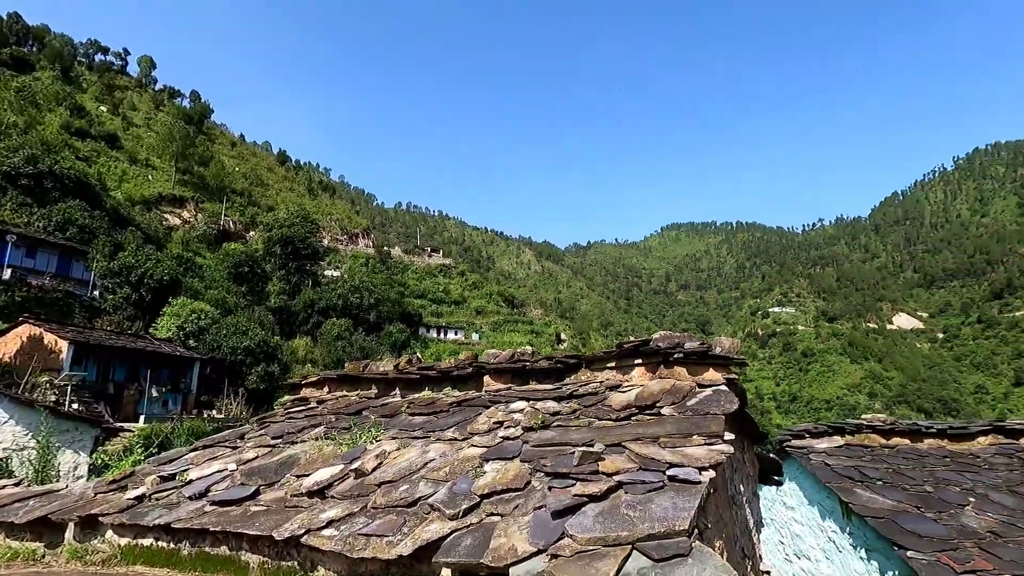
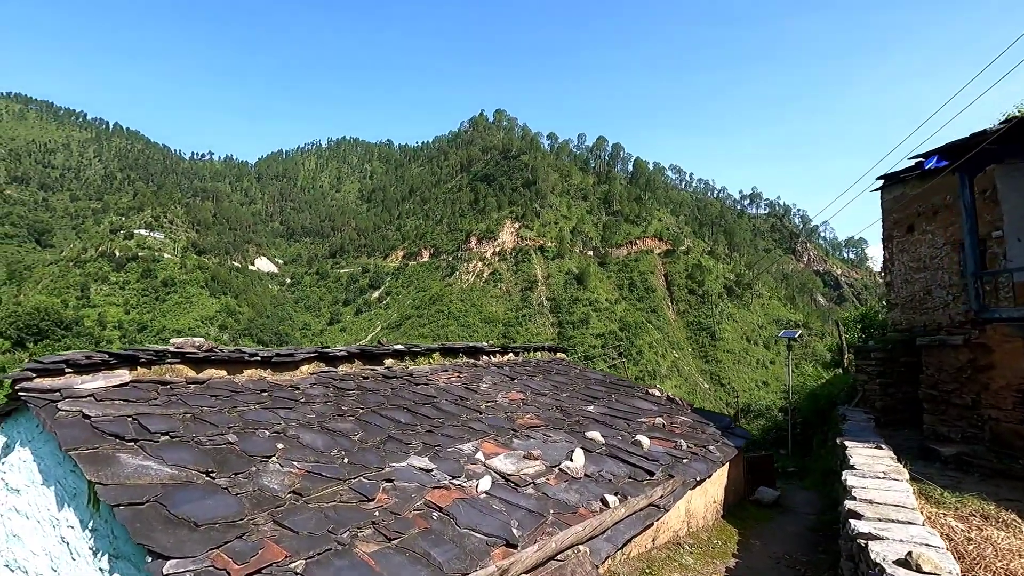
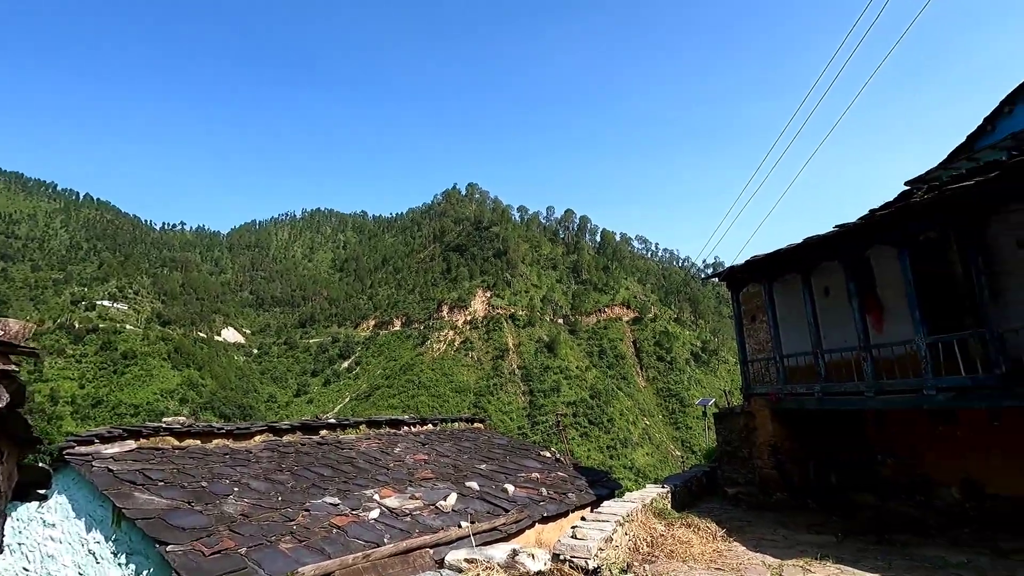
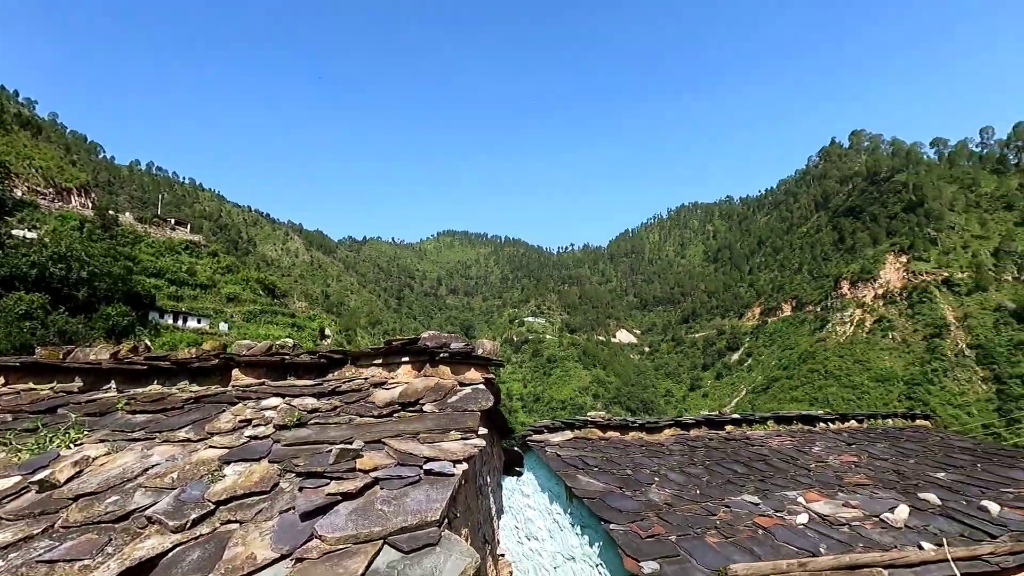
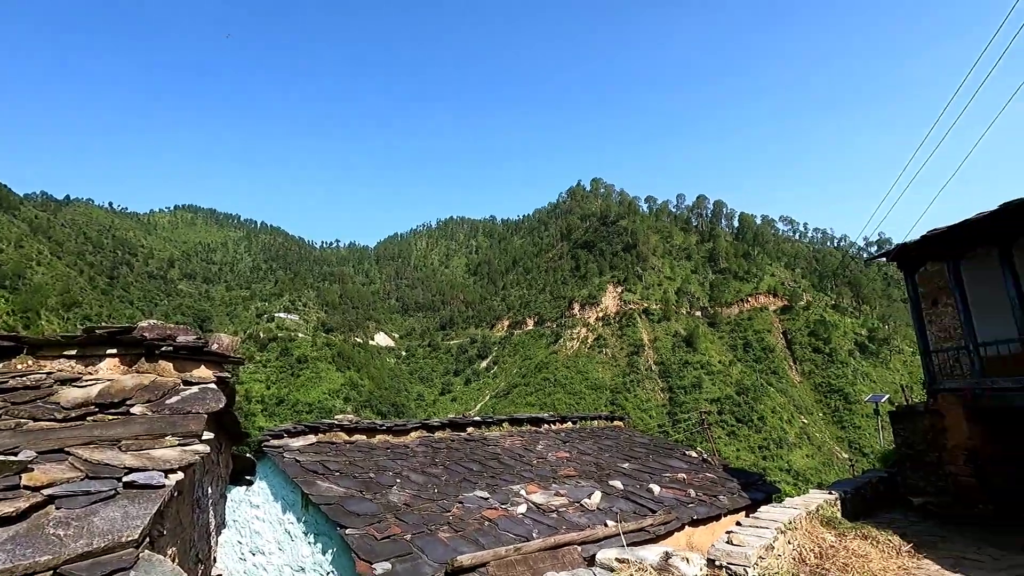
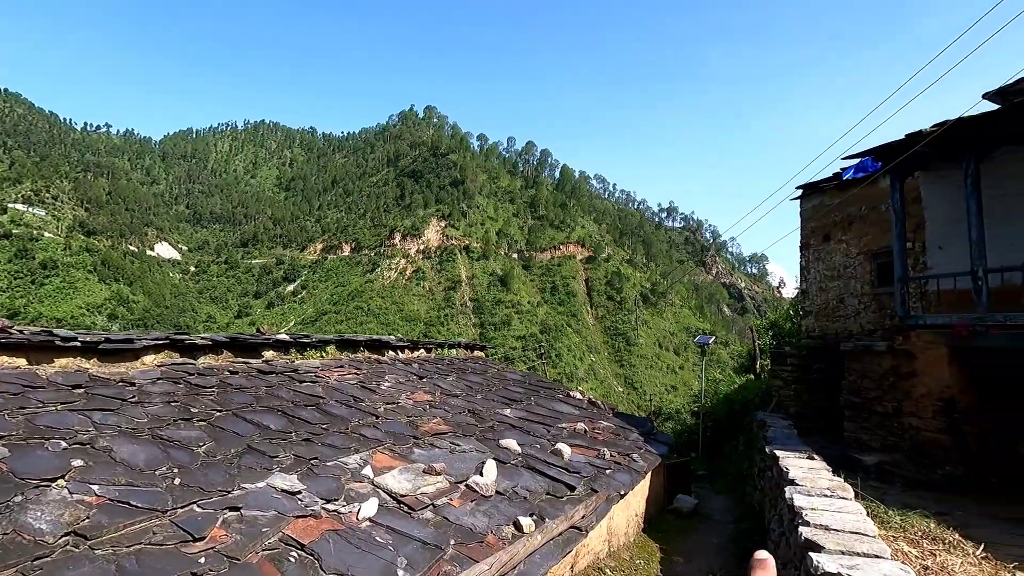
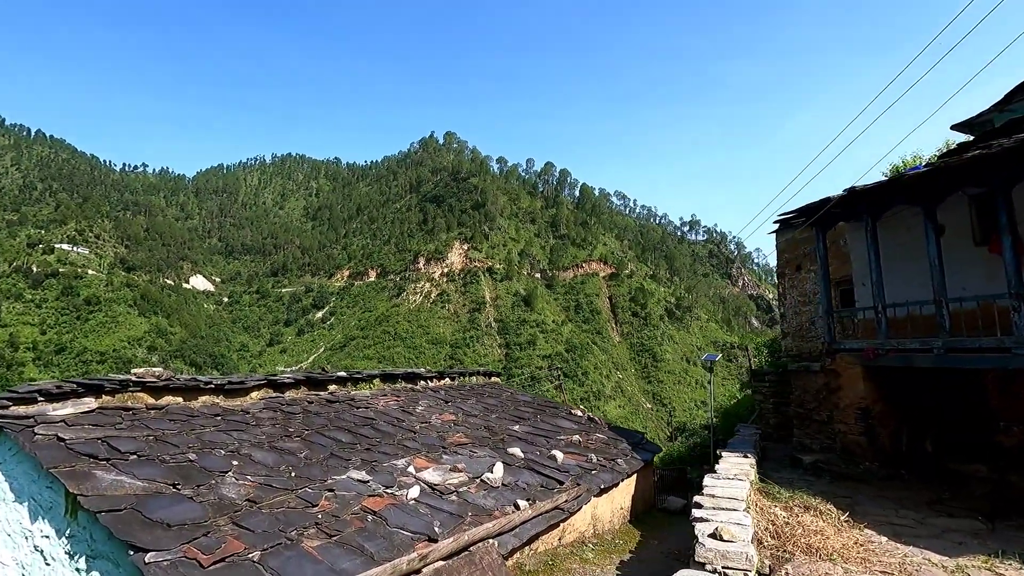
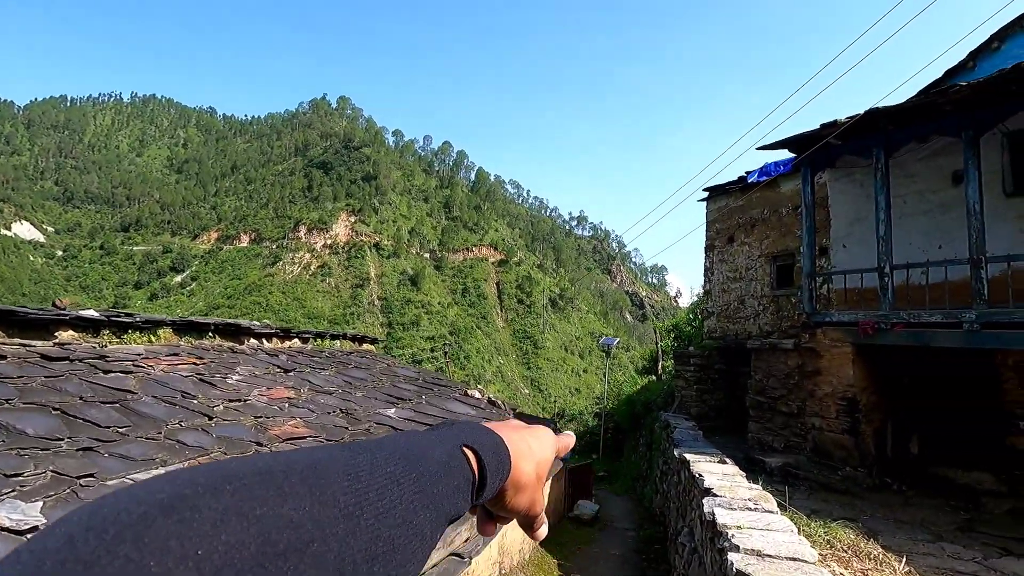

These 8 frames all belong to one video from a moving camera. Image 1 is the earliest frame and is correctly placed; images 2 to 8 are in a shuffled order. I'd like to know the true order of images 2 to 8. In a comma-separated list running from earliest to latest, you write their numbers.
4, 5, 3, 7, 2, 6, 8
